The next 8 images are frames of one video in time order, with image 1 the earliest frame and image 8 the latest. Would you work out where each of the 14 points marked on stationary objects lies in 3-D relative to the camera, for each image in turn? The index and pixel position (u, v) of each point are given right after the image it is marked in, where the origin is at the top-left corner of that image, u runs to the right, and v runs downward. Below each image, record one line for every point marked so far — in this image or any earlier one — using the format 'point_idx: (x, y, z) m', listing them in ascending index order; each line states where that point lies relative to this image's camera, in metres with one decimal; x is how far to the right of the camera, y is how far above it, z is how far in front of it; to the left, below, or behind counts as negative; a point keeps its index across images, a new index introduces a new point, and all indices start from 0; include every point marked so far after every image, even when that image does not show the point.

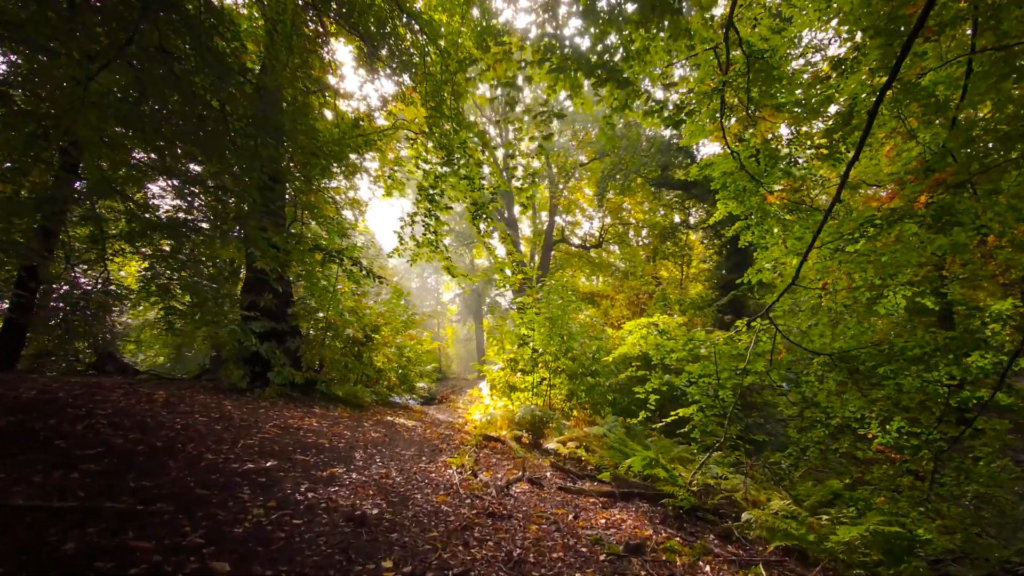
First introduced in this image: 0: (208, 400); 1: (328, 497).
0: (-3.8, -1.4, +6.1) m
1: (-1.2, -1.4, +3.2) m
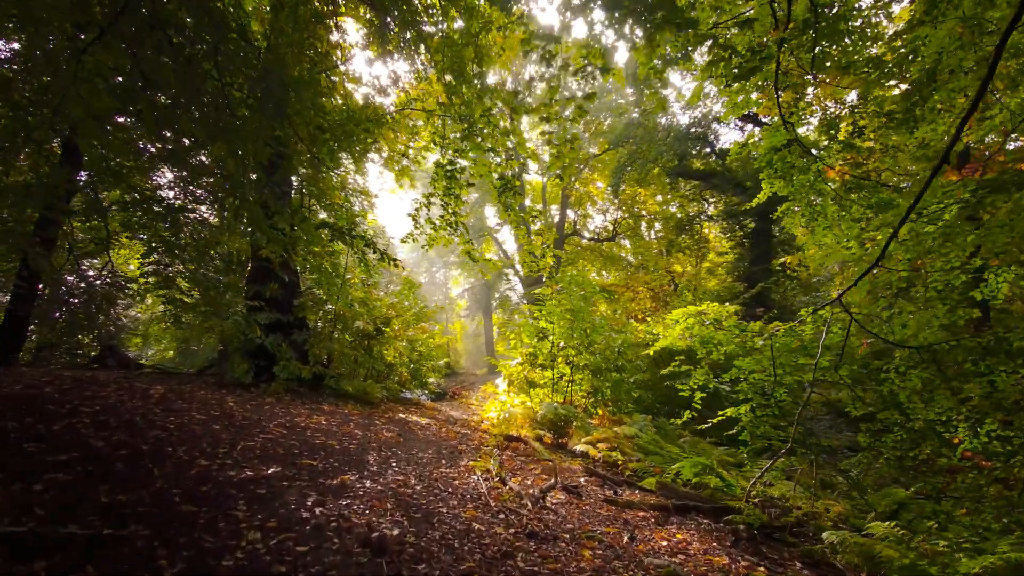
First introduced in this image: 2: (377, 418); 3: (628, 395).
0: (-3.5, -1.3, +5.7) m
1: (-1.0, -1.3, +2.7) m
2: (-2.0, -1.9, +7.1) m
3: (+2.0, -1.8, +8.3) m
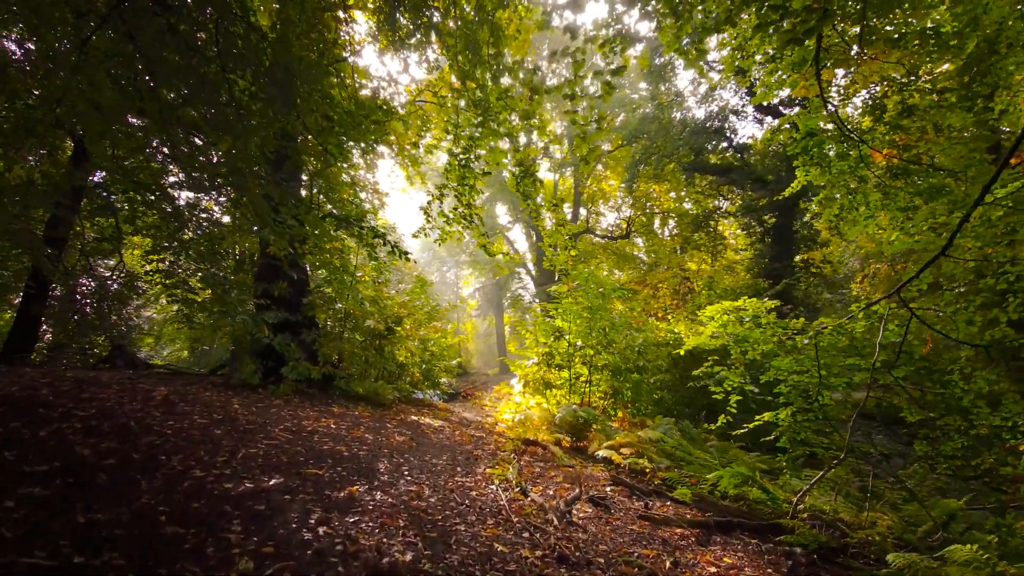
0: (-3.3, -1.2, +5.4) m
1: (-0.8, -1.2, +2.4) m
2: (-1.7, -1.8, +6.8) m
3: (+2.2, -1.8, +7.9) m
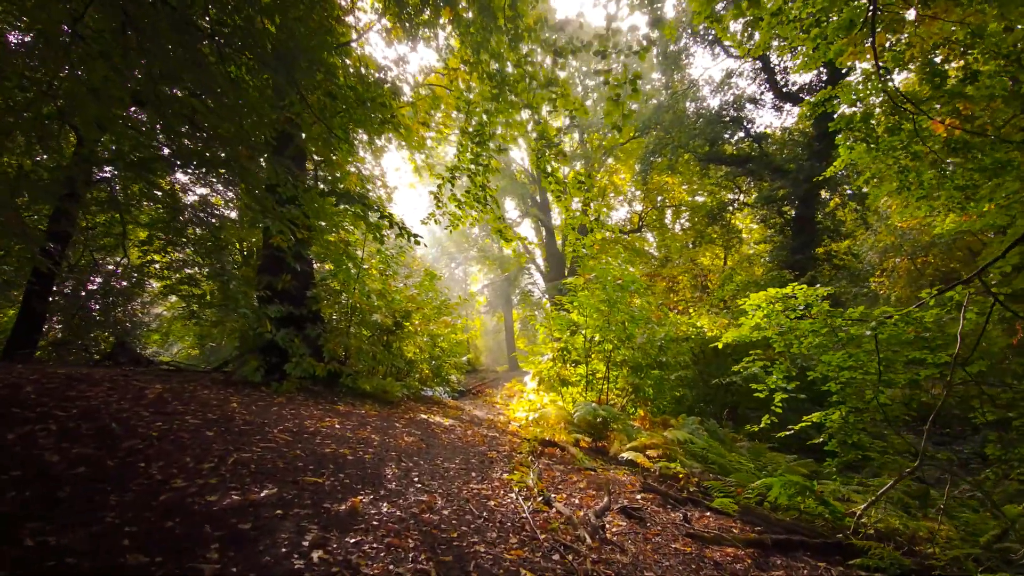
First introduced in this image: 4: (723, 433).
0: (-3.2, -1.1, +5.1) m
1: (-0.7, -1.1, +2.0) m
2: (-1.5, -1.7, +6.5) m
3: (+2.4, -1.6, +7.5) m
4: (+2.6, -1.8, +6.0) m
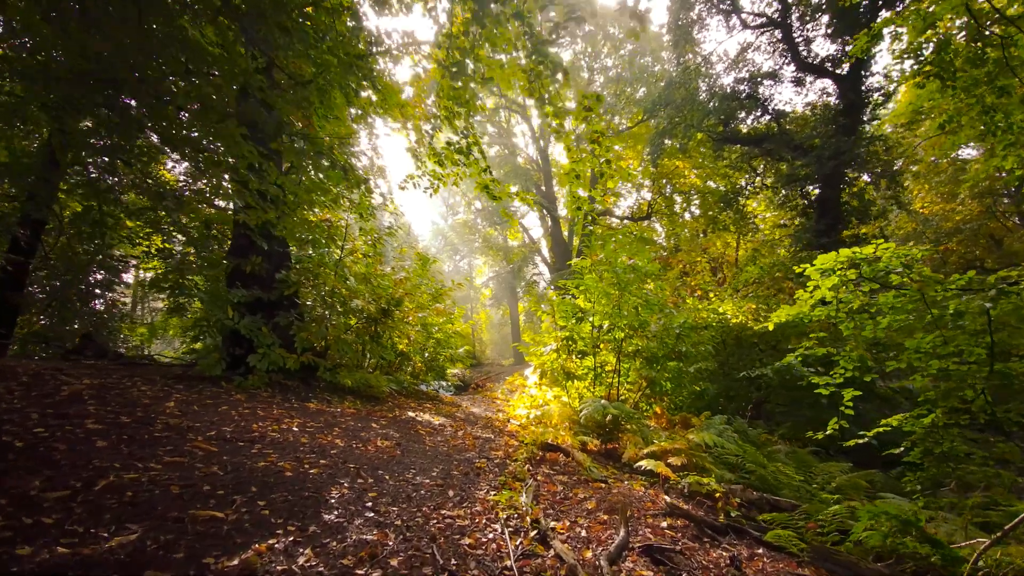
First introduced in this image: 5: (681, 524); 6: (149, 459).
0: (-3.2, -0.9, +4.3) m
1: (-0.8, -0.9, +1.2) m
2: (-1.6, -1.5, +5.6) m
3: (+2.4, -1.4, +6.6) m
4: (+2.6, -1.5, +5.1) m
5: (+1.0, -1.4, +2.9) m
6: (-1.9, -0.9, +2.6) m
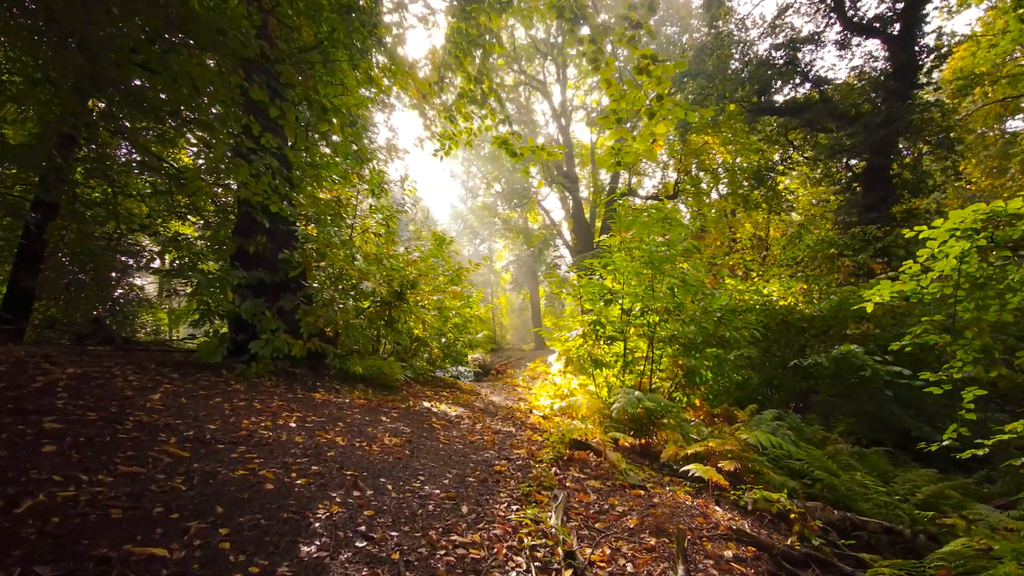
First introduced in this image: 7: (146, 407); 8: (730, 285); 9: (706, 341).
0: (-3.0, -0.8, +3.9) m
1: (-0.7, -0.9, +0.7) m
2: (-1.3, -1.3, +5.2) m
3: (+2.7, -1.1, +6.0) m
4: (+2.8, -1.3, +4.5) m
5: (+1.1, -1.2, +2.3) m
6: (-1.8, -0.8, +2.1) m
7: (-2.5, -0.8, +3.3) m
8: (+2.9, 0.0, +6.5) m
9: (+2.3, -0.6, +5.8) m
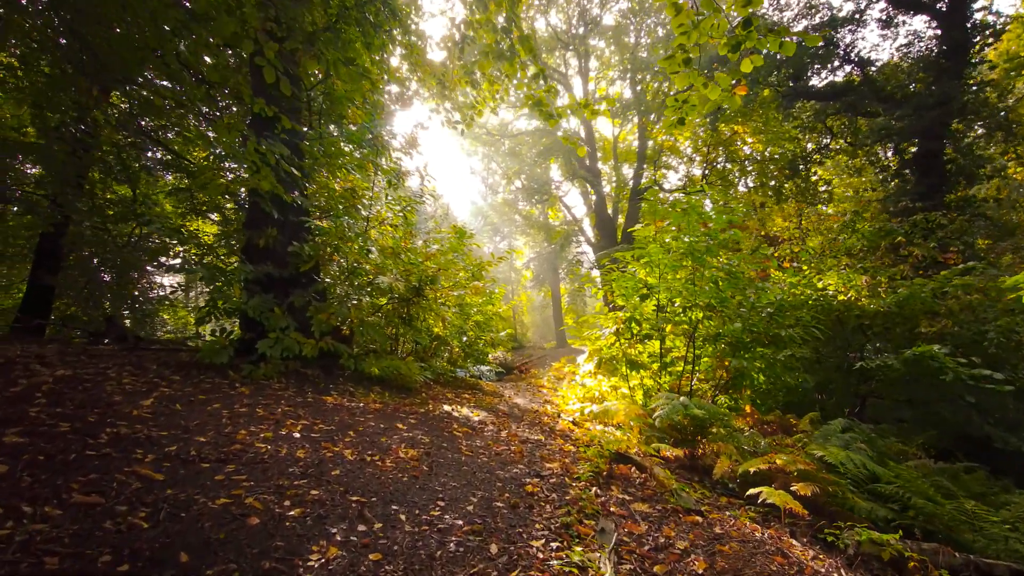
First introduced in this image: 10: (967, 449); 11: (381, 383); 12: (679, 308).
0: (-2.8, -0.7, +3.5) m
1: (-0.6, -0.8, +0.2) m
2: (-1.0, -1.2, +4.7) m
3: (+3.0, -1.0, +5.4) m
4: (+3.0, -1.3, +3.9) m
5: (+1.3, -1.2, +1.8) m
6: (-1.7, -0.8, +1.7) m
7: (-2.3, -0.8, +3.0) m
8: (+3.2, +0.1, +5.9) m
9: (+2.6, -0.6, +5.2) m
10: (+4.5, -1.6, +4.9) m
11: (-1.6, -1.2, +6.0) m
12: (+1.9, -0.2, +5.5) m
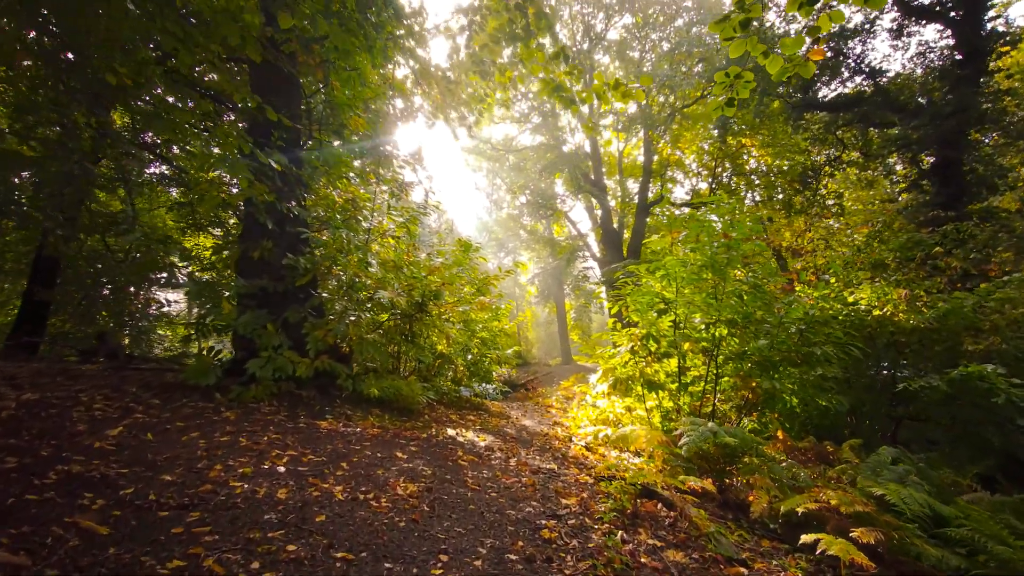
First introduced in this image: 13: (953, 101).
0: (-2.7, -0.8, +3.2) m
1: (-0.6, -0.8, -0.1) m
2: (-1.0, -1.4, +4.4) m
3: (+3.1, -1.2, +5.0) m
4: (+3.1, -1.4, +3.5) m
5: (+1.3, -1.2, +1.4) m
6: (-1.6, -0.8, +1.4) m
7: (-2.2, -0.8, +2.6) m
8: (+3.3, -0.1, +5.5) m
9: (+2.7, -0.7, +4.8) m
10: (+4.6, -1.7, +4.4) m
11: (-1.5, -1.4, +5.7) m
12: (+2.0, -0.4, +5.1) m
13: (+9.0, +3.8, +9.8) m
